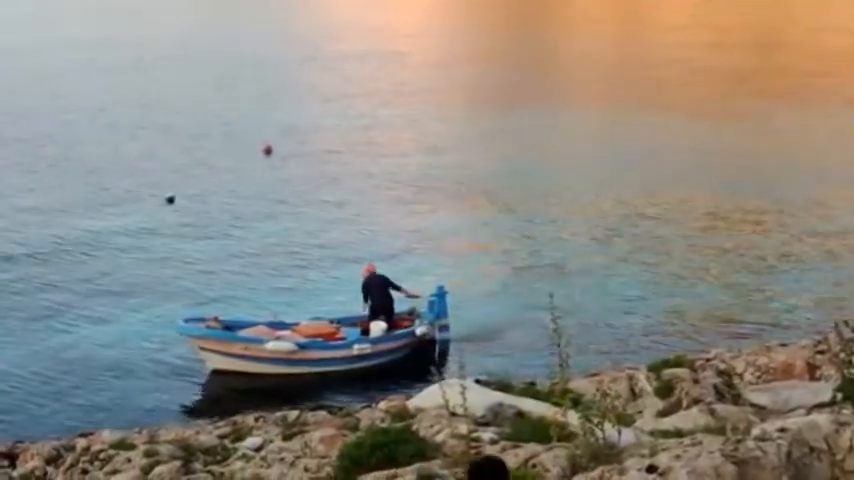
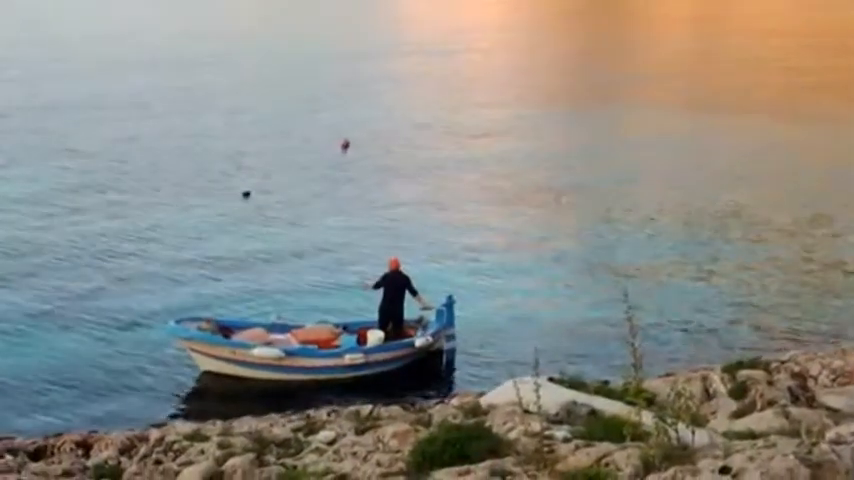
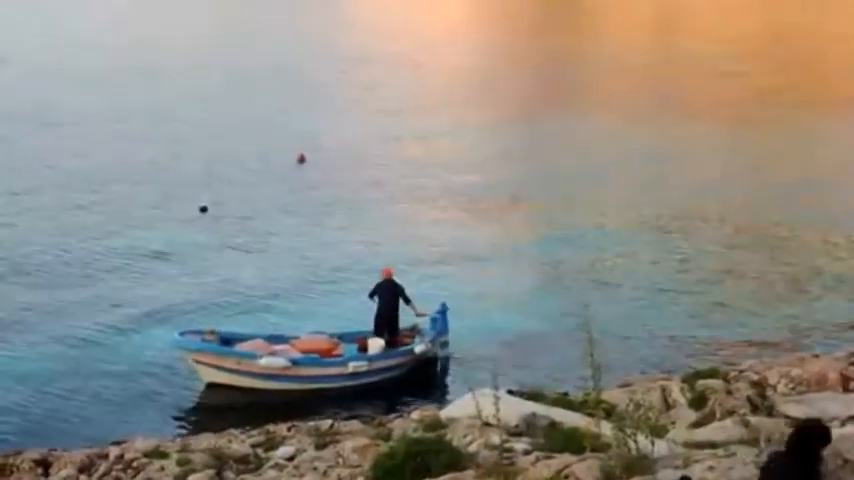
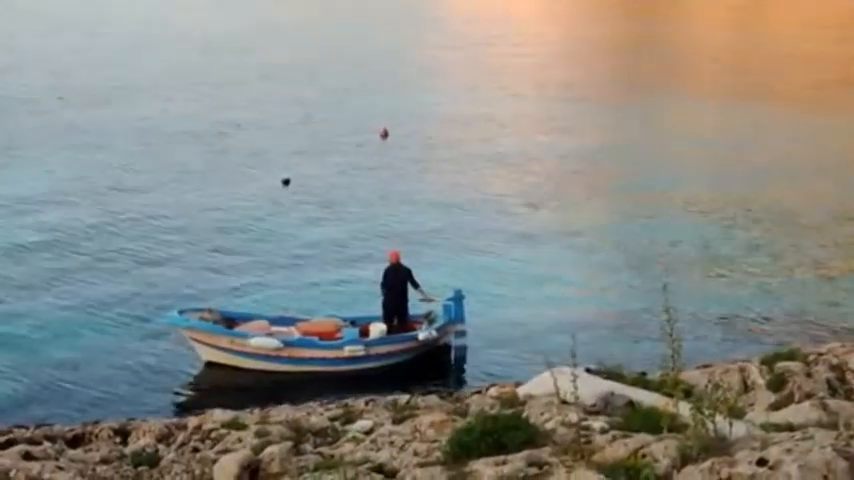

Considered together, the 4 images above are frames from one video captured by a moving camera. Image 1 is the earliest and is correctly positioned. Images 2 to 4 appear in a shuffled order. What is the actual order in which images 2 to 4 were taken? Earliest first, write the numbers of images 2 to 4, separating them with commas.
3, 2, 4
